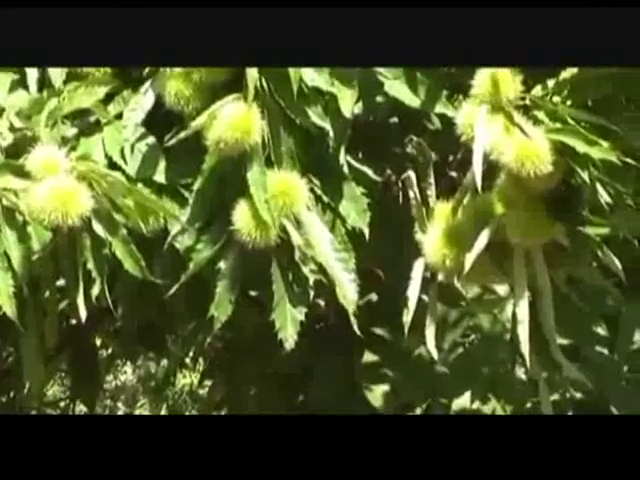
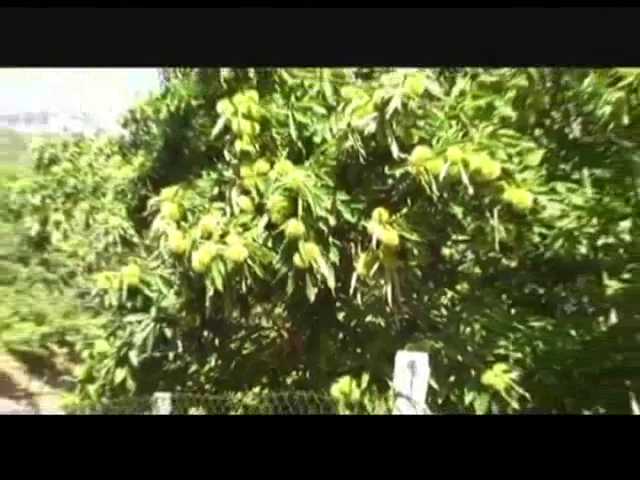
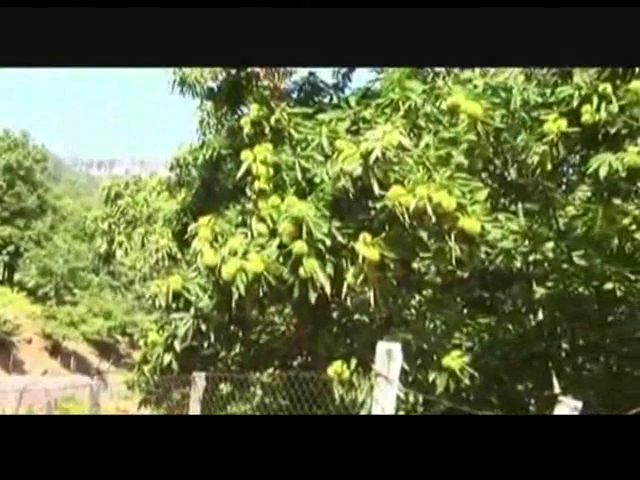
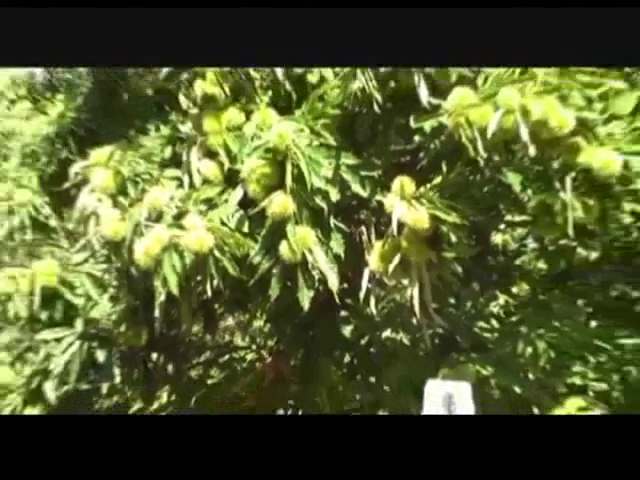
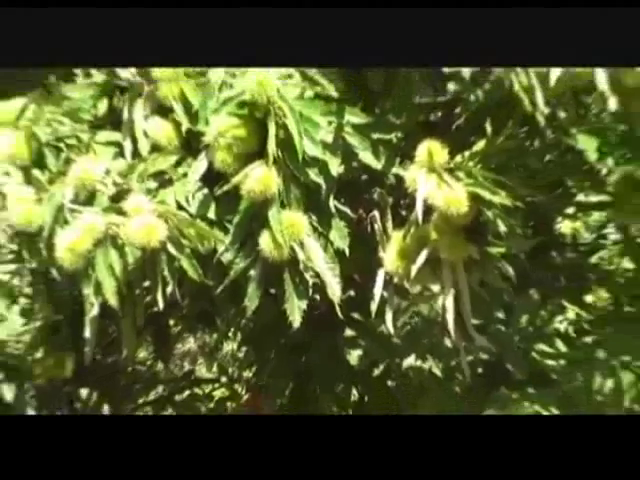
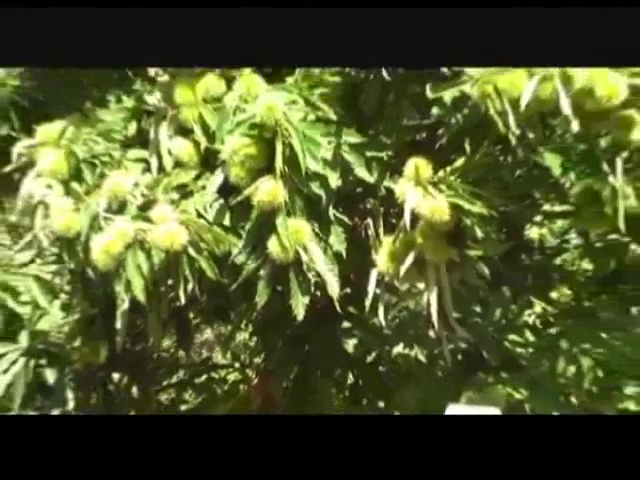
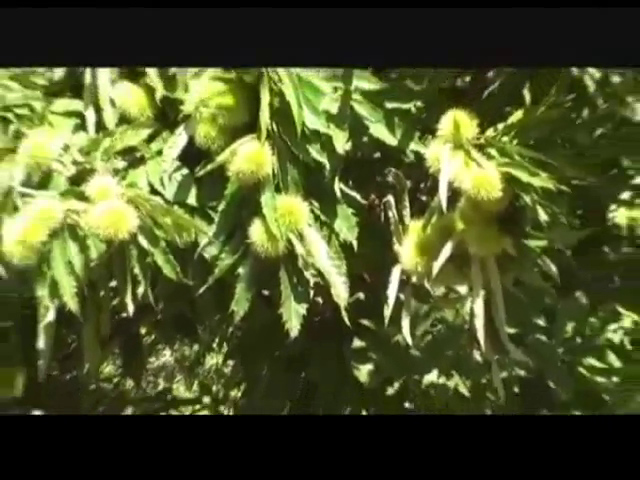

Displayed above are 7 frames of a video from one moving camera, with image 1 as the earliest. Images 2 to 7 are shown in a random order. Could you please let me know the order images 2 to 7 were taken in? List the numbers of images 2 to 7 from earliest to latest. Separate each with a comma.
7, 5, 6, 4, 2, 3
